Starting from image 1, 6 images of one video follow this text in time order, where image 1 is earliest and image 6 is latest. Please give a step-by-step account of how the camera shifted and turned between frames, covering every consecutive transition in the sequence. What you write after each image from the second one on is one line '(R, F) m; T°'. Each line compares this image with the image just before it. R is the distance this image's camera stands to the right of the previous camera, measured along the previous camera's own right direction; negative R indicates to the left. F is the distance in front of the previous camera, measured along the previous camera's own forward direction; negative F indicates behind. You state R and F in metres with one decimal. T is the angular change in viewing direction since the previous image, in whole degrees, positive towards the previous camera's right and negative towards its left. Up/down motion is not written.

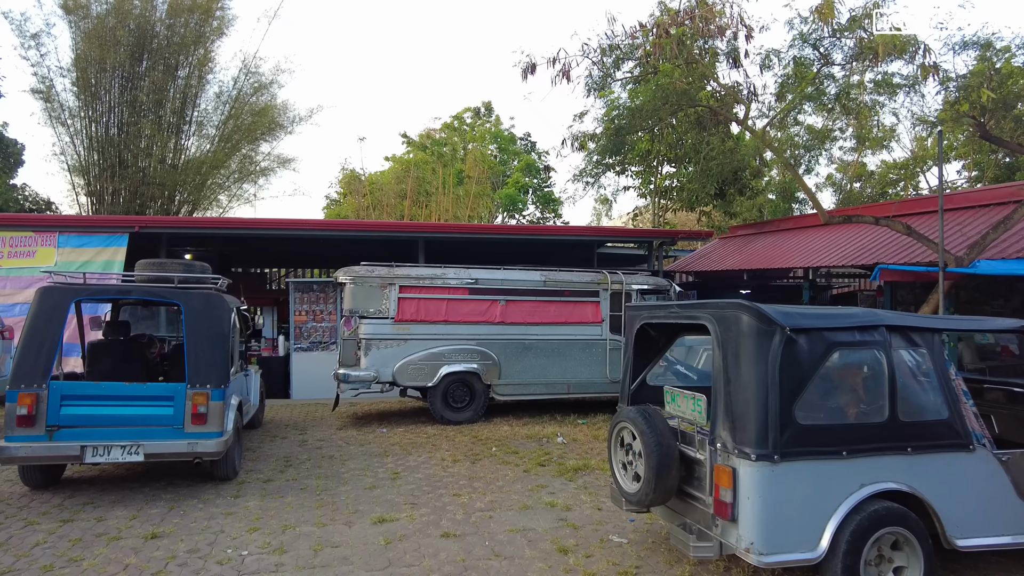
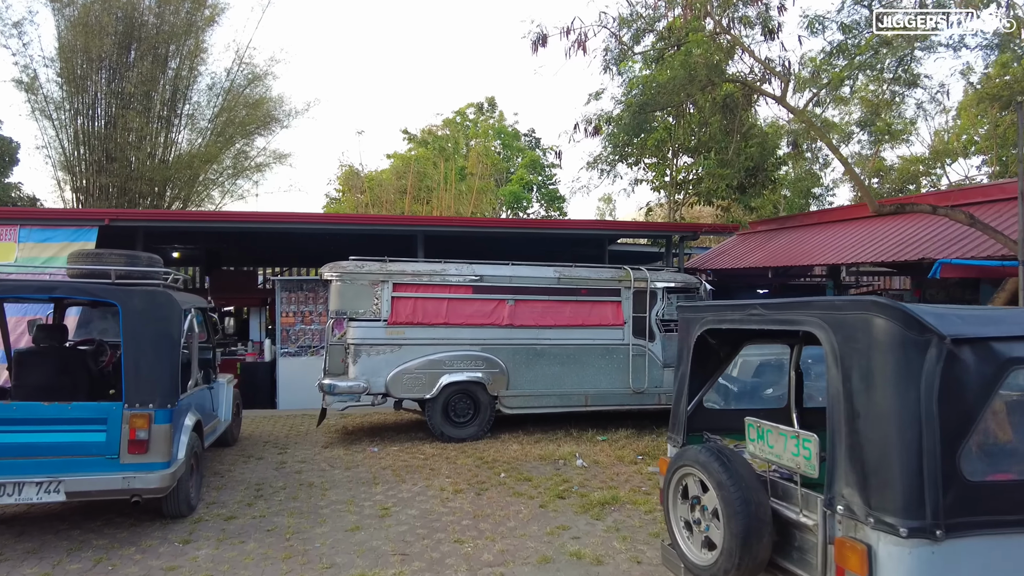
(-0.1, +1.3) m; 0°
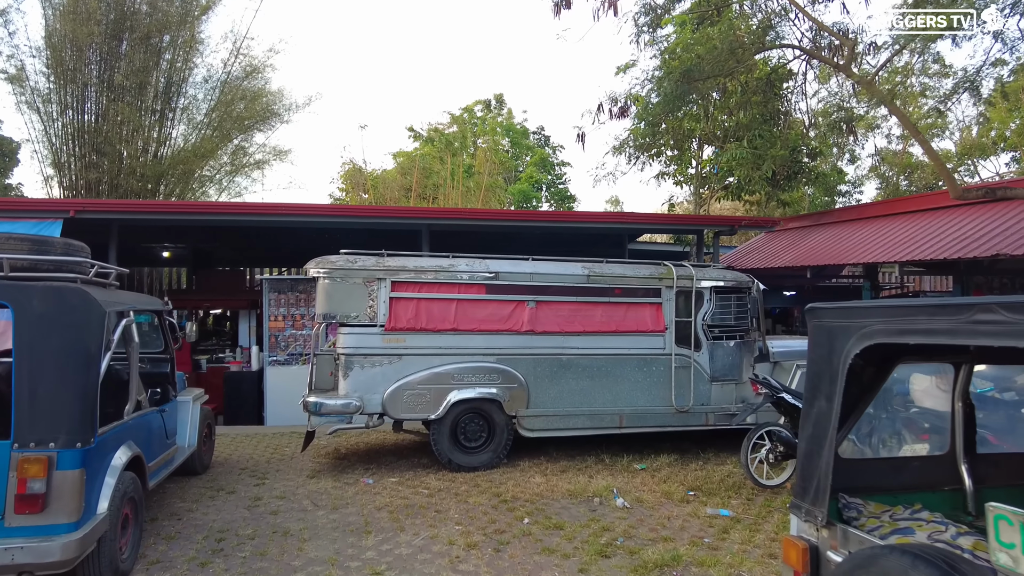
(-0.2, +1.5) m; -1°
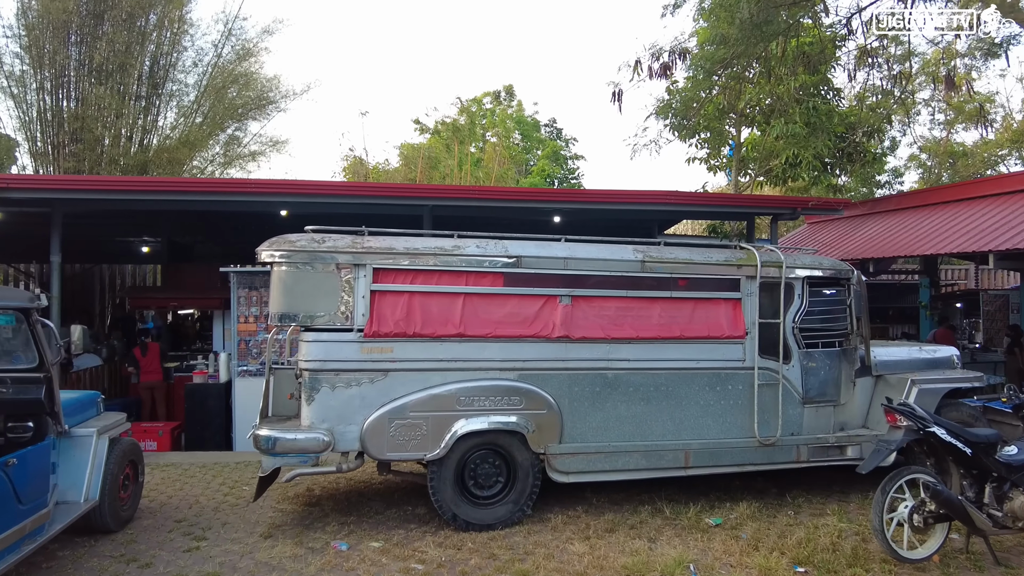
(-0.2, +2.1) m; -1°
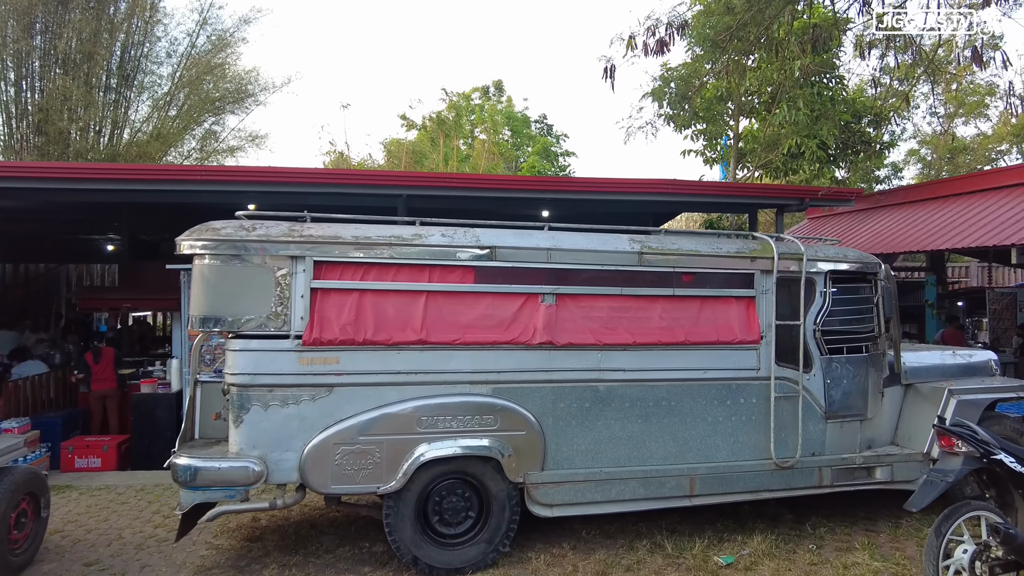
(+0.1, +0.9) m; +1°
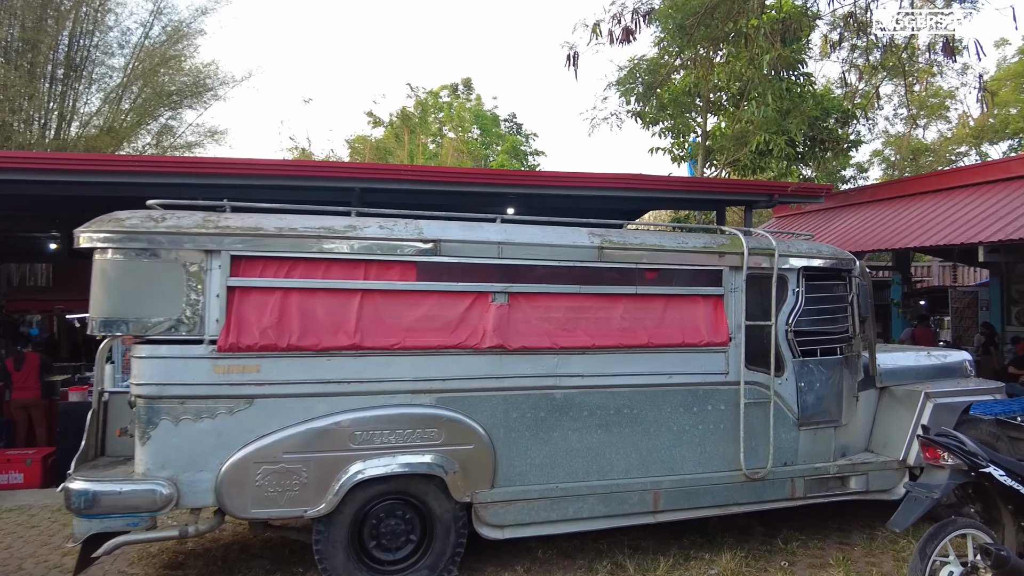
(+0.2, +0.4) m; +2°
